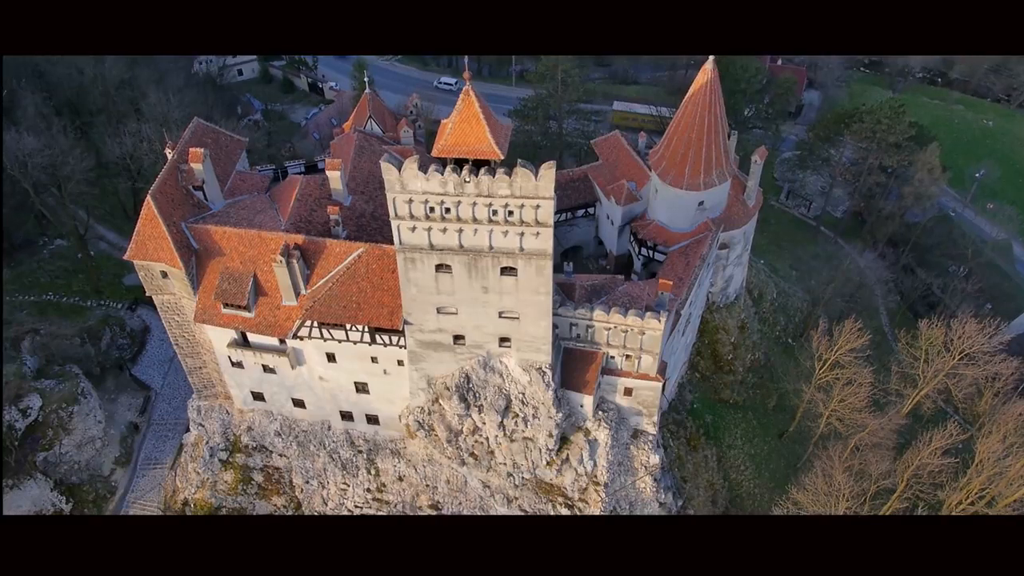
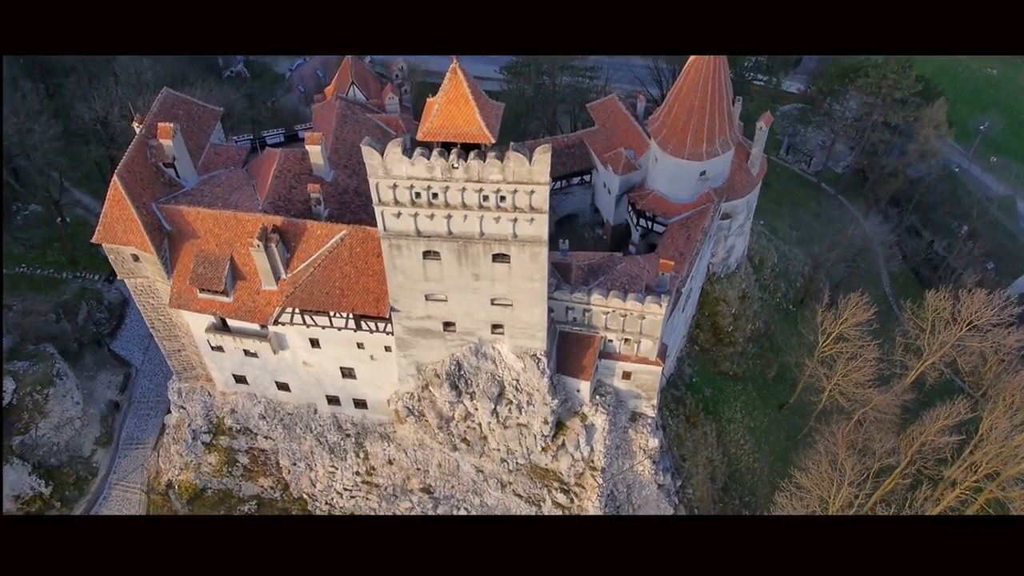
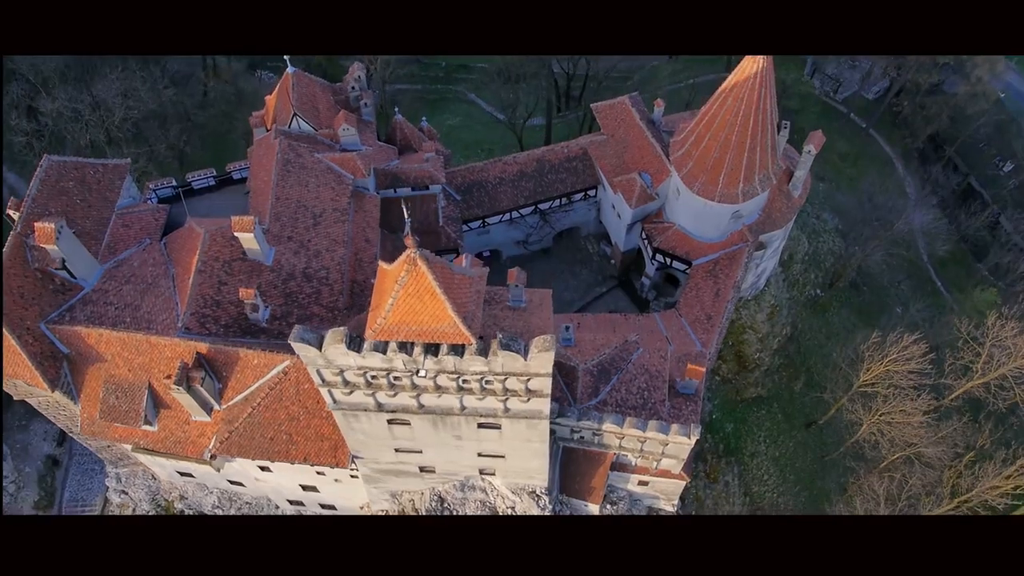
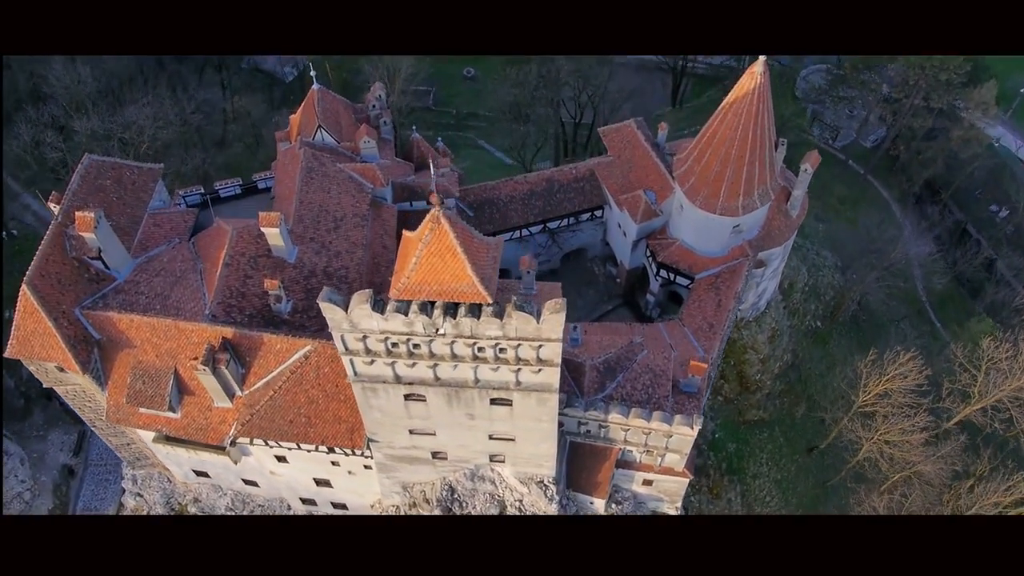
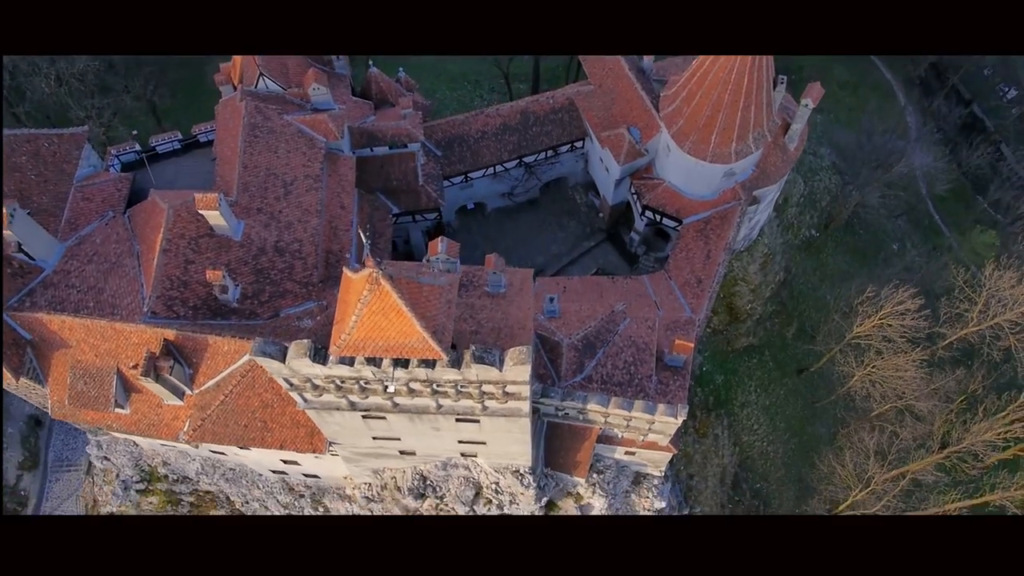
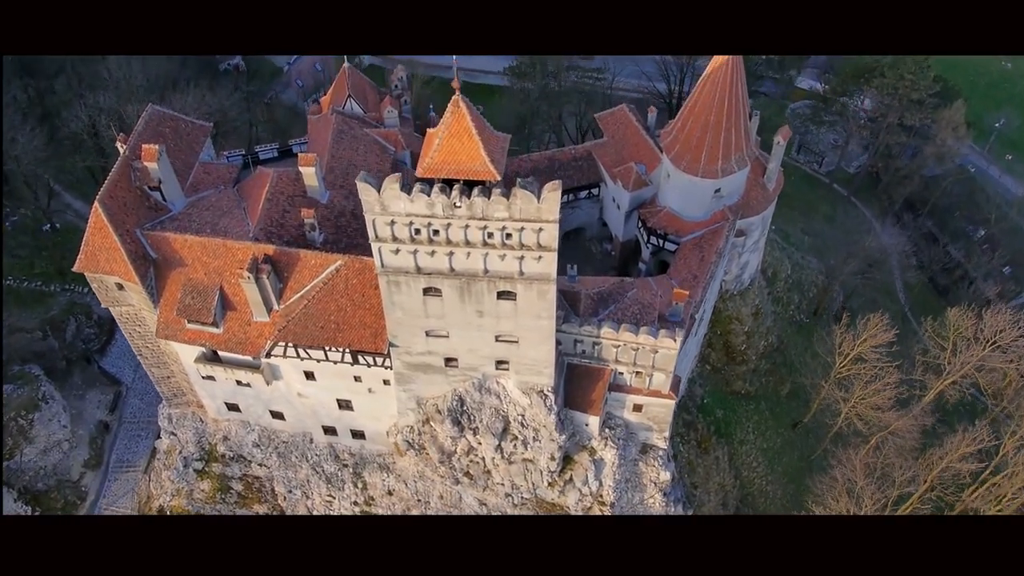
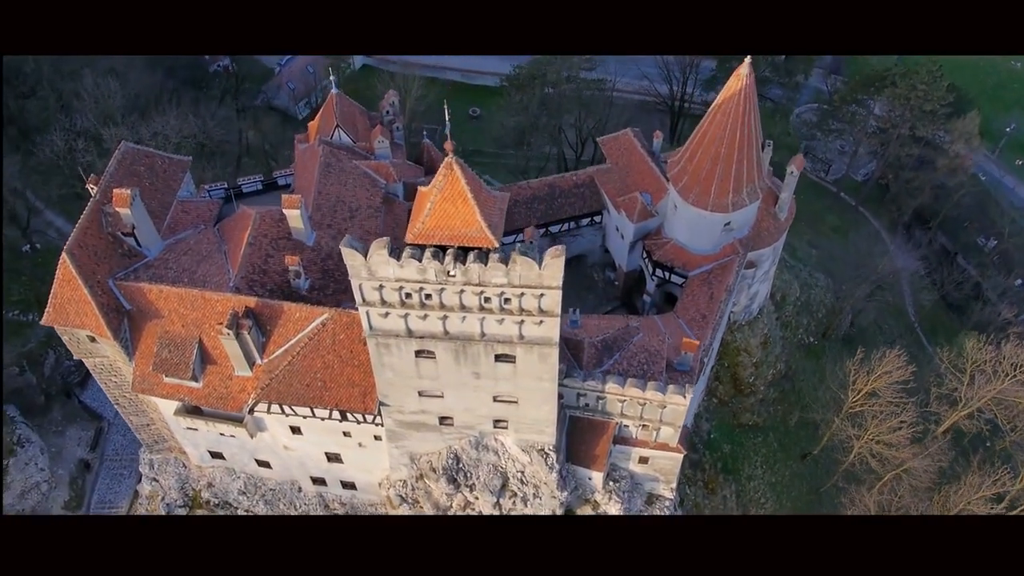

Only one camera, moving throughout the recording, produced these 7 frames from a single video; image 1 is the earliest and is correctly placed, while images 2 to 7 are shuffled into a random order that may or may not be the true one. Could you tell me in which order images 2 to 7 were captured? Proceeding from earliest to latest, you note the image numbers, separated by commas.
2, 6, 7, 4, 3, 5
